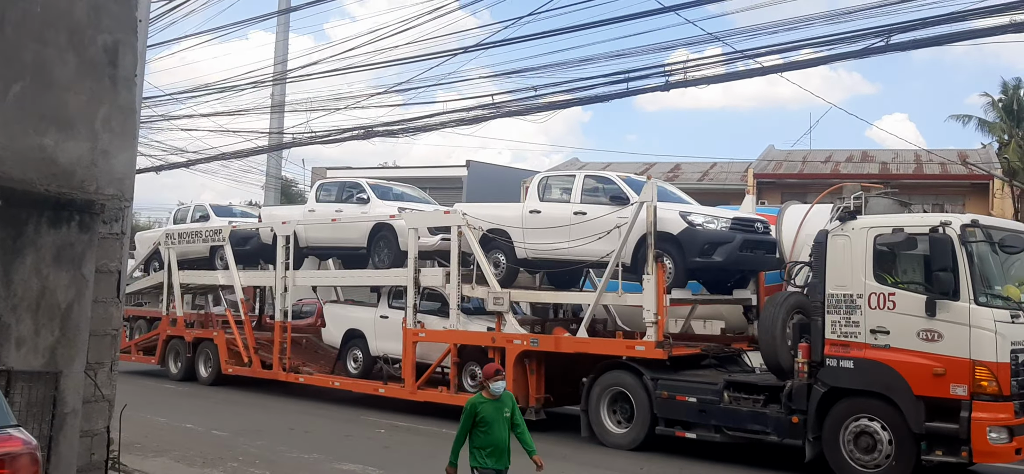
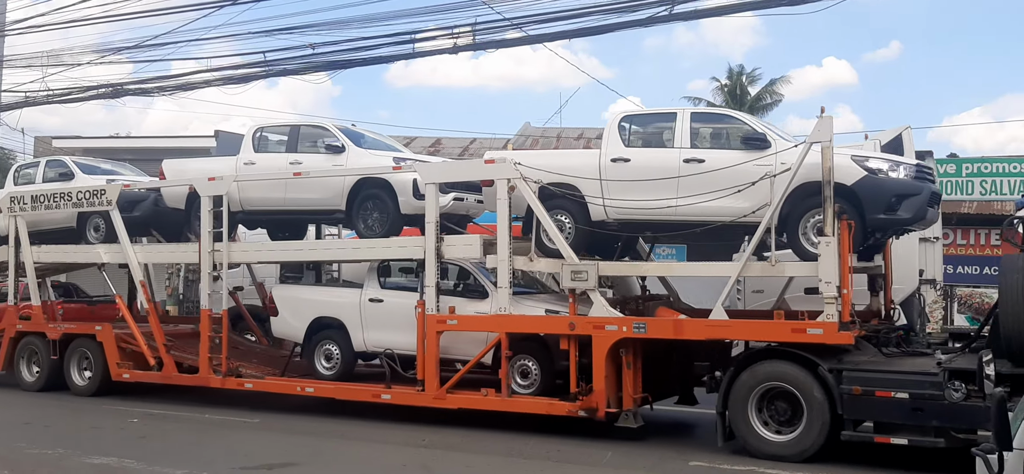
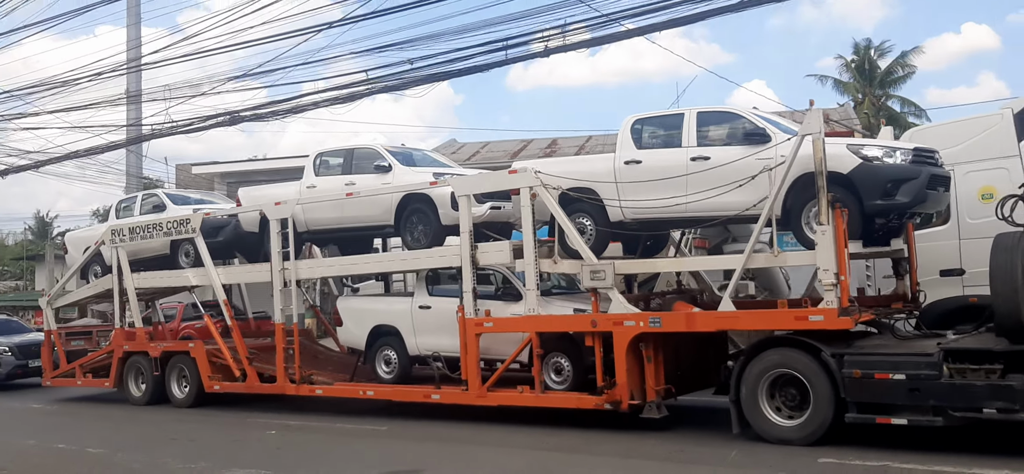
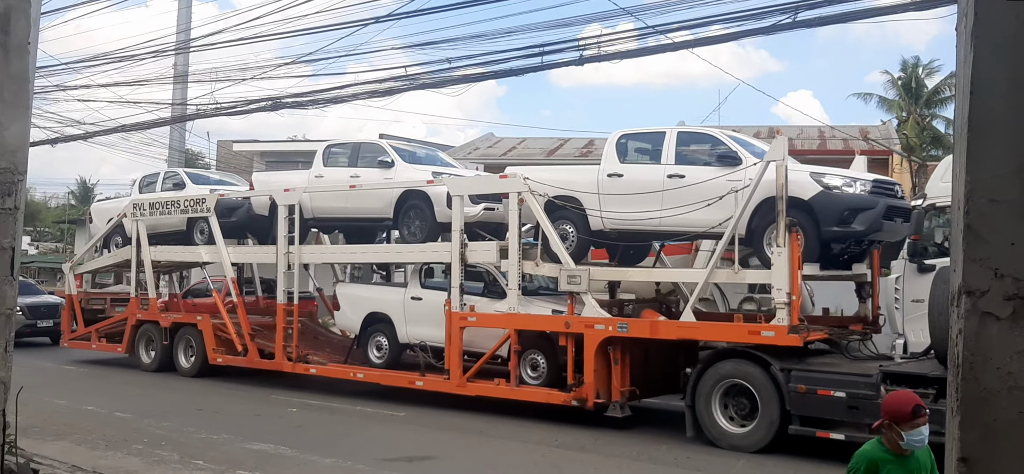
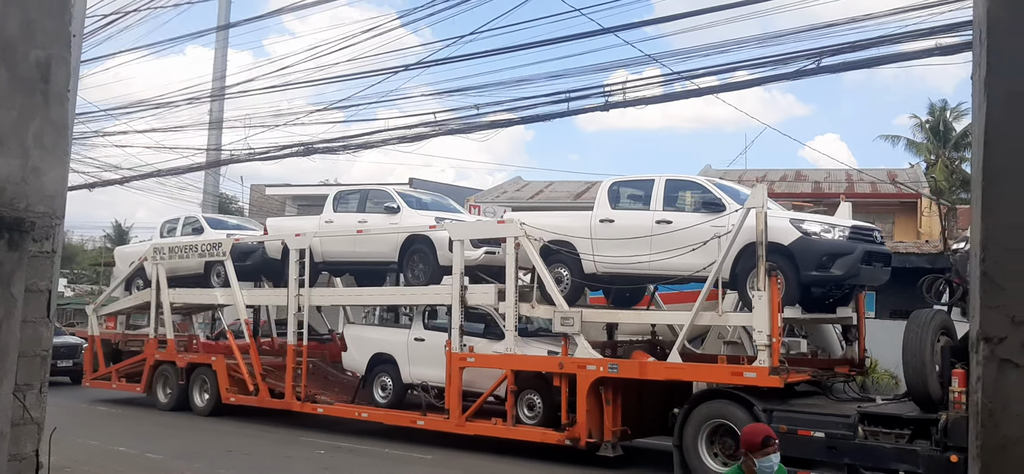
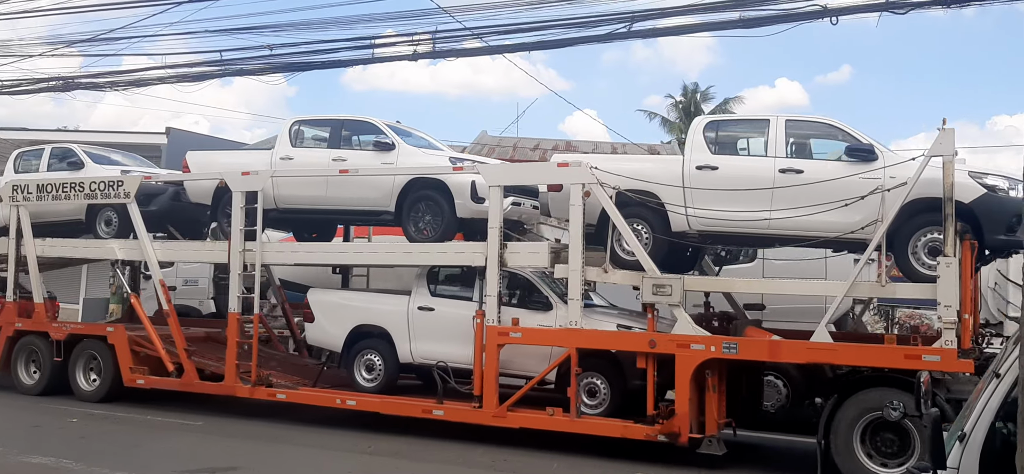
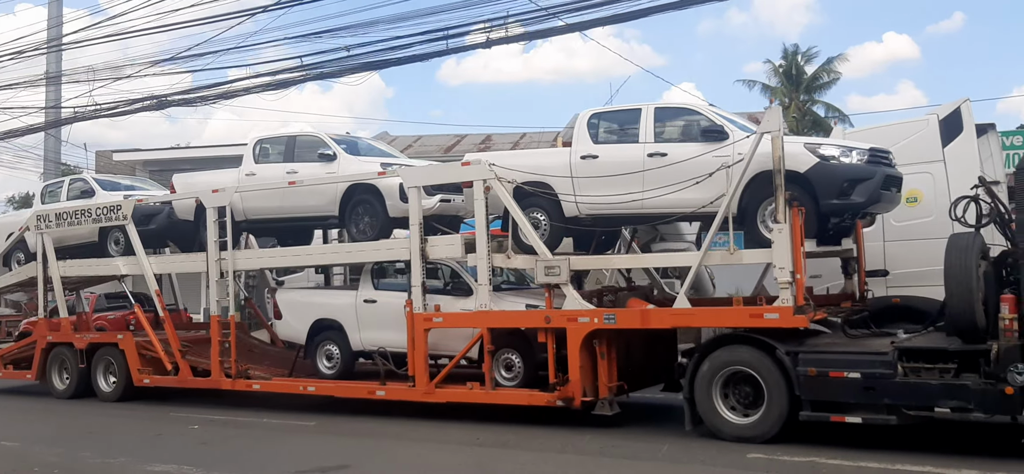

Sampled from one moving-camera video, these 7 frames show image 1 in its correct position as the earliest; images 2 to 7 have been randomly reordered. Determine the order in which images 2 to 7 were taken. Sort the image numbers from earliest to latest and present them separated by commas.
5, 4, 3, 7, 2, 6
